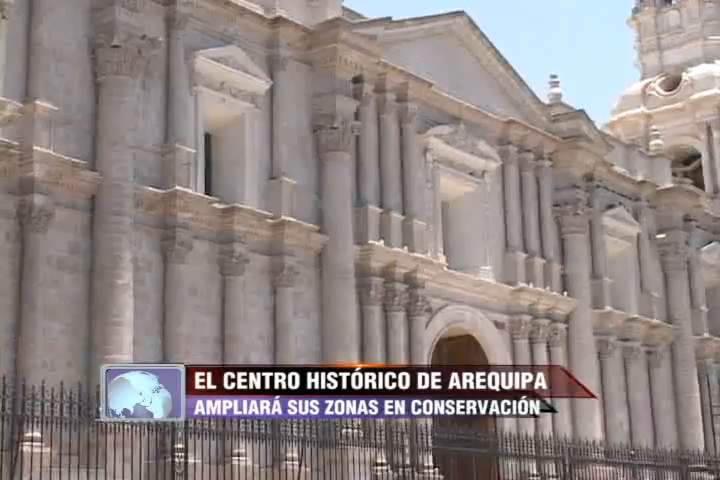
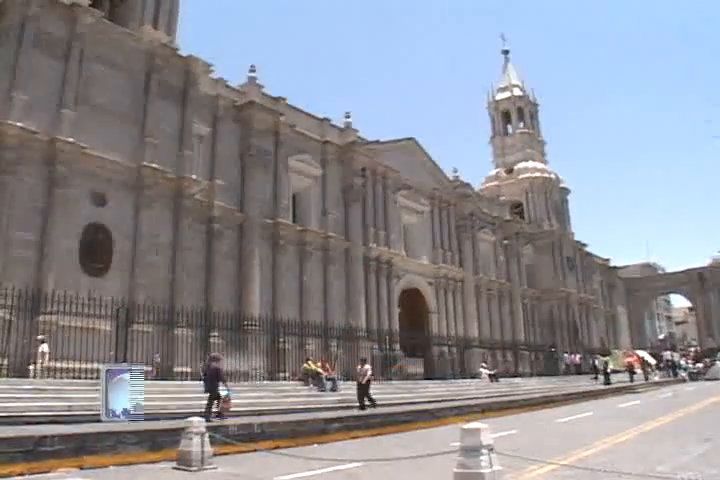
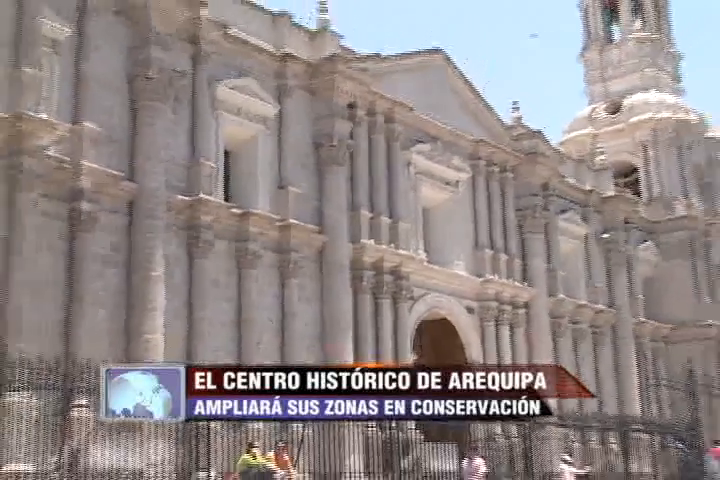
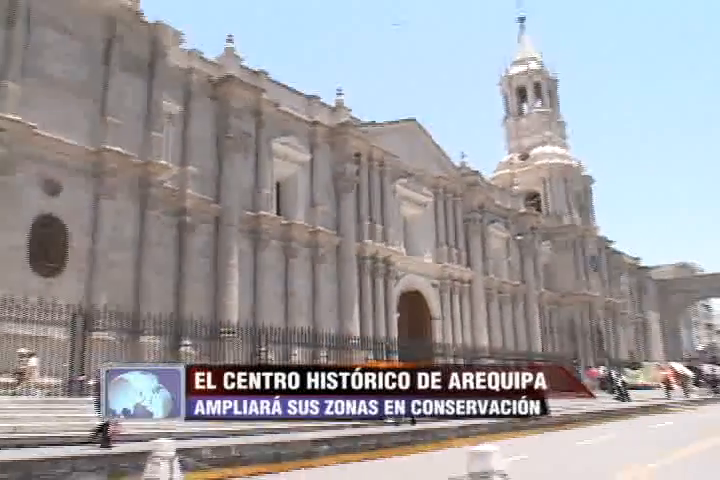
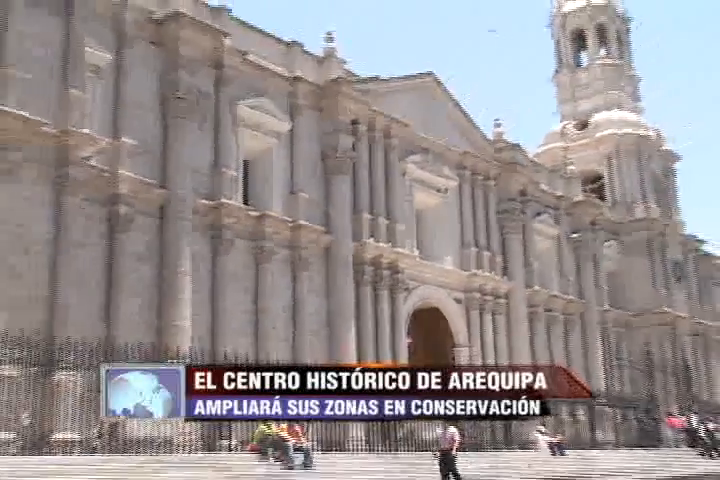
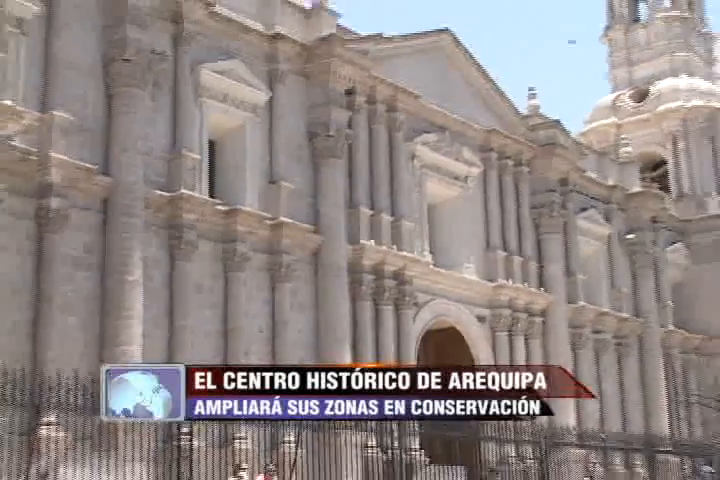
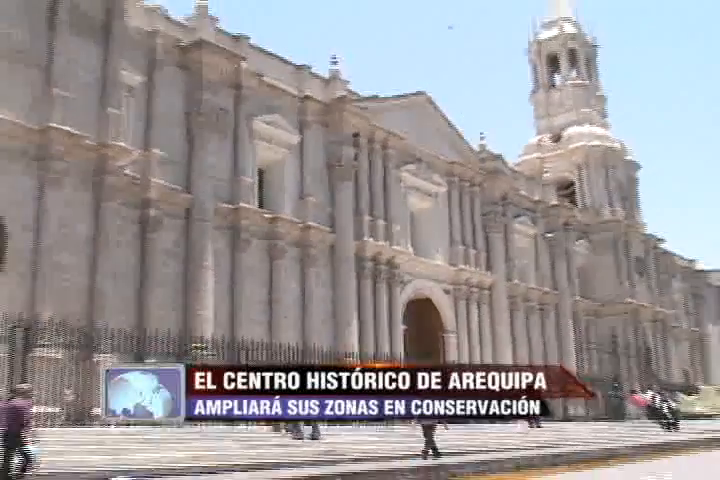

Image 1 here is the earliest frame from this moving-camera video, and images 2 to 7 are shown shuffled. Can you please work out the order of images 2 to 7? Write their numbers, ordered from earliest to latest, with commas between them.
6, 3, 5, 7, 4, 2
